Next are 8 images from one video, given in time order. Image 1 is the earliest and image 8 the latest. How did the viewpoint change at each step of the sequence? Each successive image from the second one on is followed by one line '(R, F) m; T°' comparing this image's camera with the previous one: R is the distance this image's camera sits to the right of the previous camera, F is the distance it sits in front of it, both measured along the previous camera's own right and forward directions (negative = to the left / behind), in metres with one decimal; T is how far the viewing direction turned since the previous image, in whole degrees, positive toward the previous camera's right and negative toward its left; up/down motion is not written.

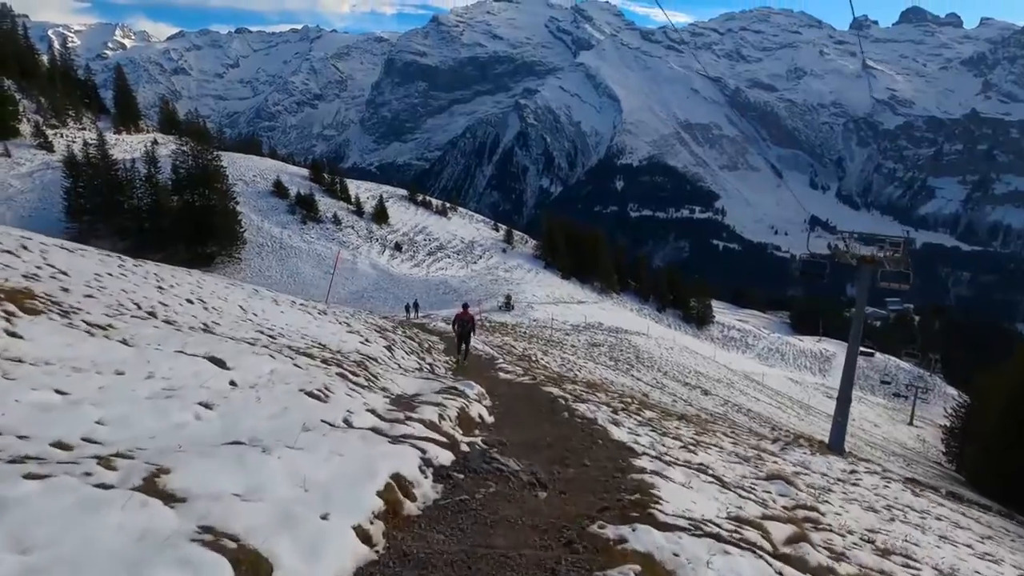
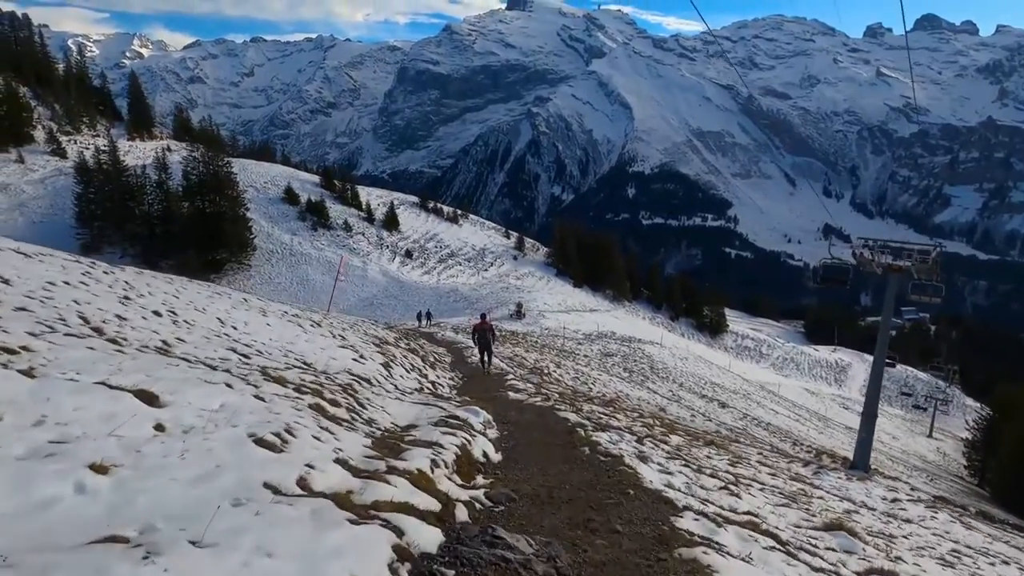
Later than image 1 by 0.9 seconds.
(0.0, +0.8) m; -1°
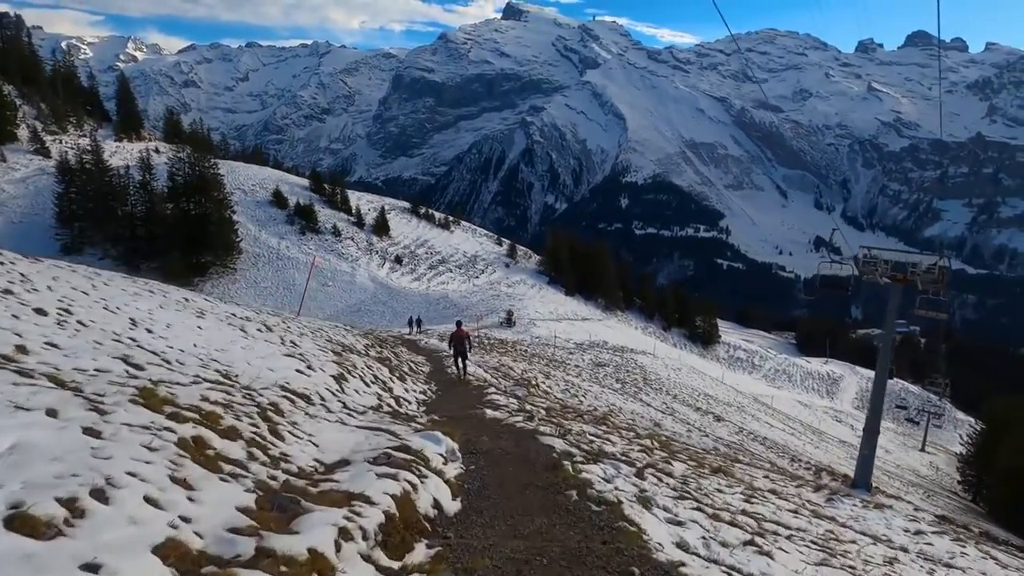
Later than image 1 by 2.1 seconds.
(+0.2, +1.0) m; +1°
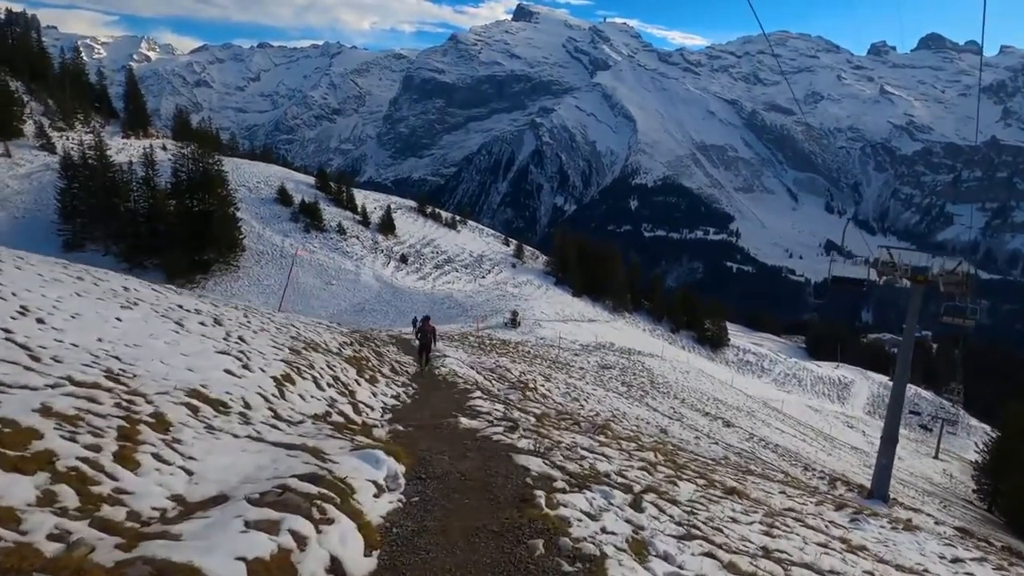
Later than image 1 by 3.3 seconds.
(+0.3, +0.9) m; -1°
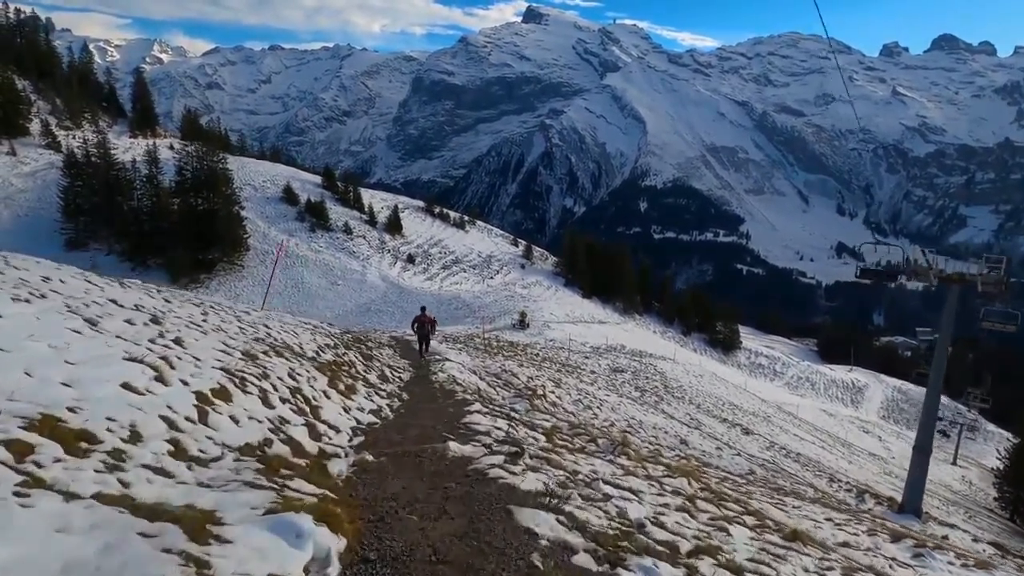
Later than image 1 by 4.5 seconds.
(0.0, +1.2) m; -1°
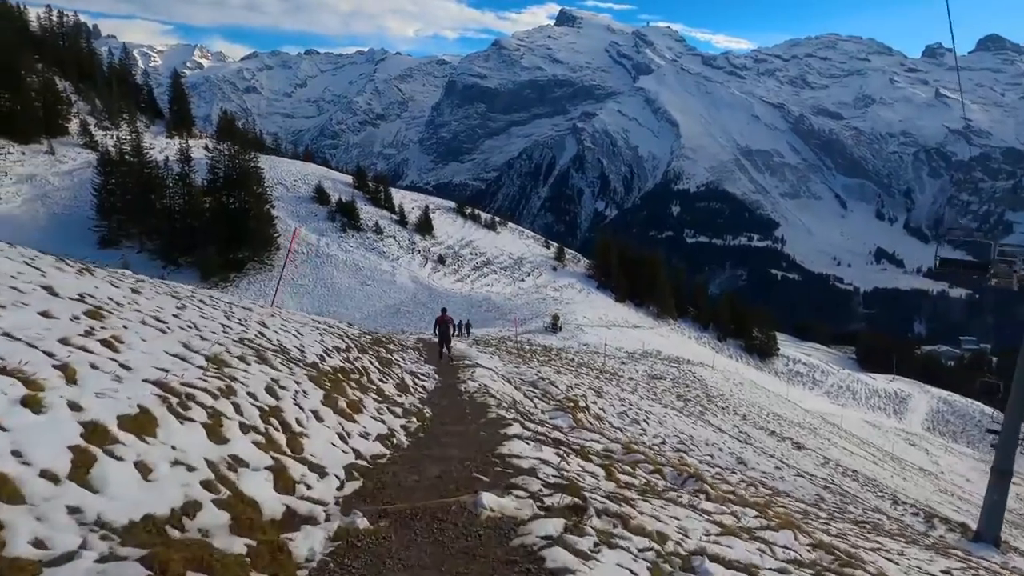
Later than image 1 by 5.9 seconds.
(-0.2, +1.4) m; -3°
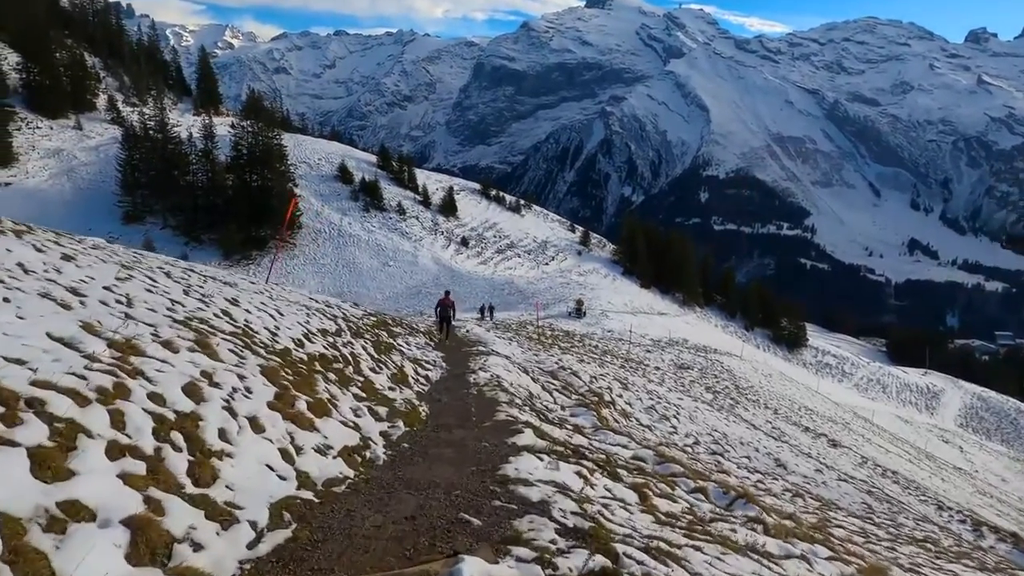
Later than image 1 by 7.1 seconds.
(+0.1, +1.1) m; -2°
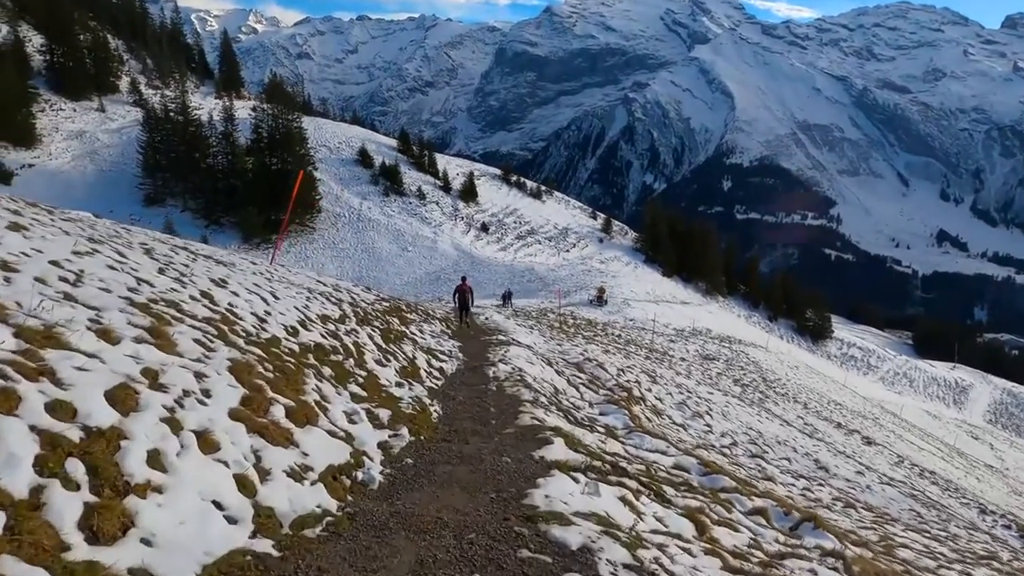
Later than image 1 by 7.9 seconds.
(-0.1, +0.8) m; -2°
